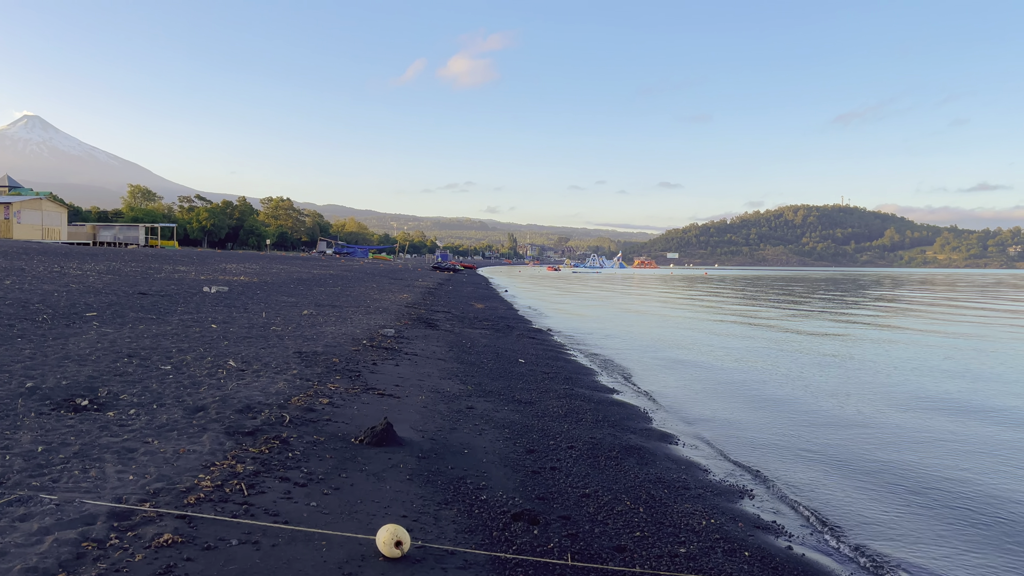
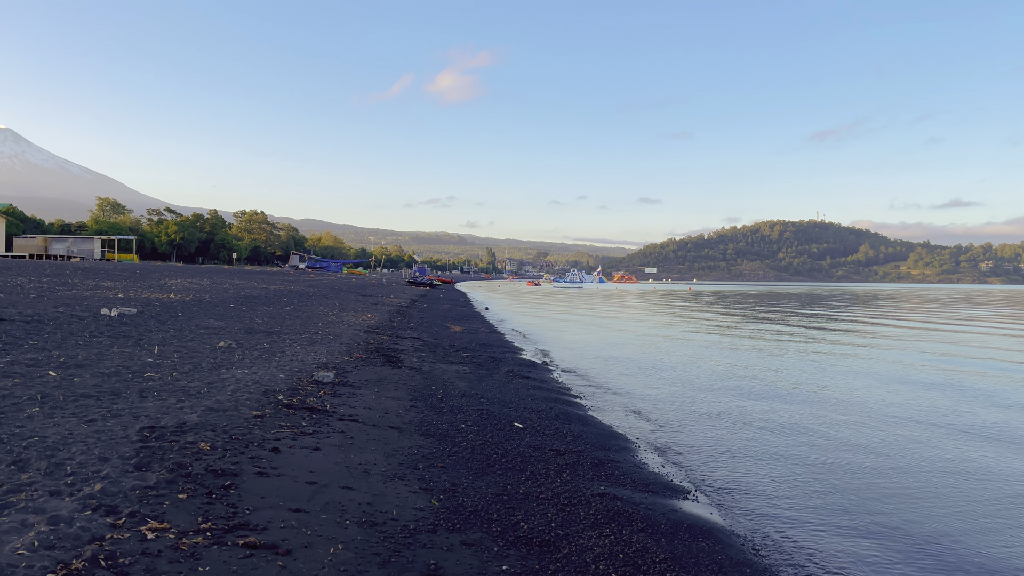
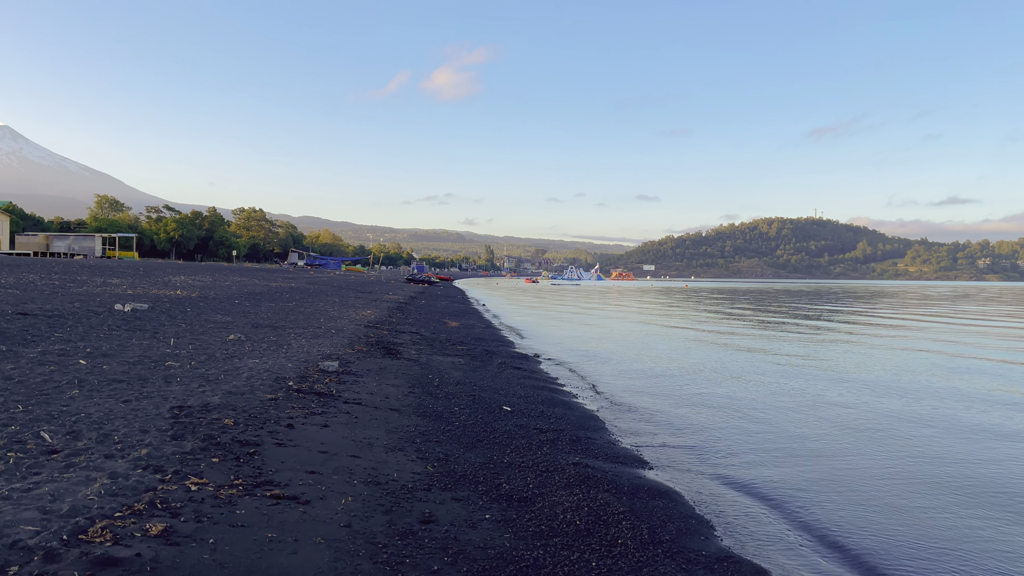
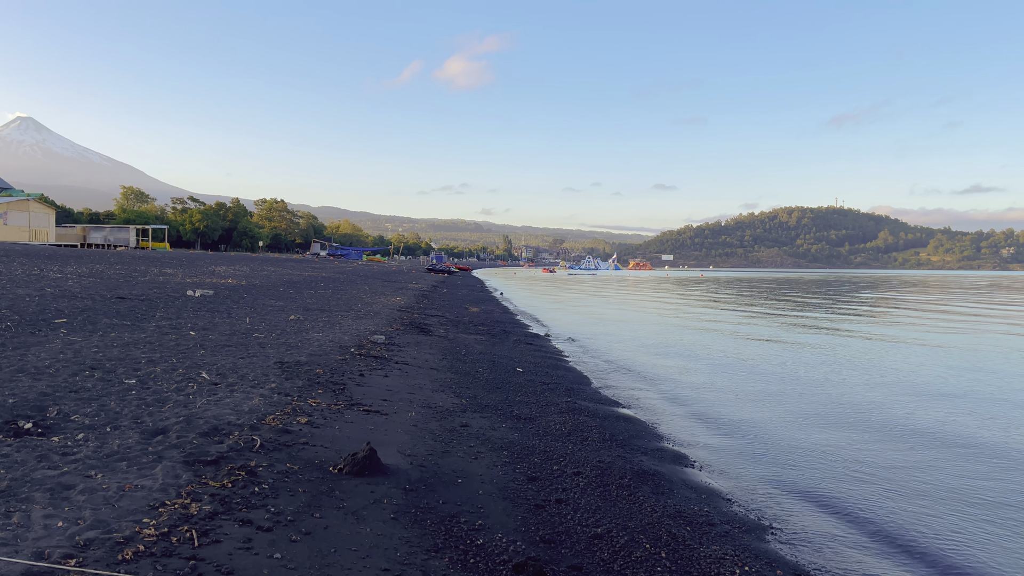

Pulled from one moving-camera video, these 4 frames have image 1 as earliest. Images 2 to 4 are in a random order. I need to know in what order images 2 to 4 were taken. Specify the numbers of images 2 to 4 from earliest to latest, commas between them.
4, 3, 2
